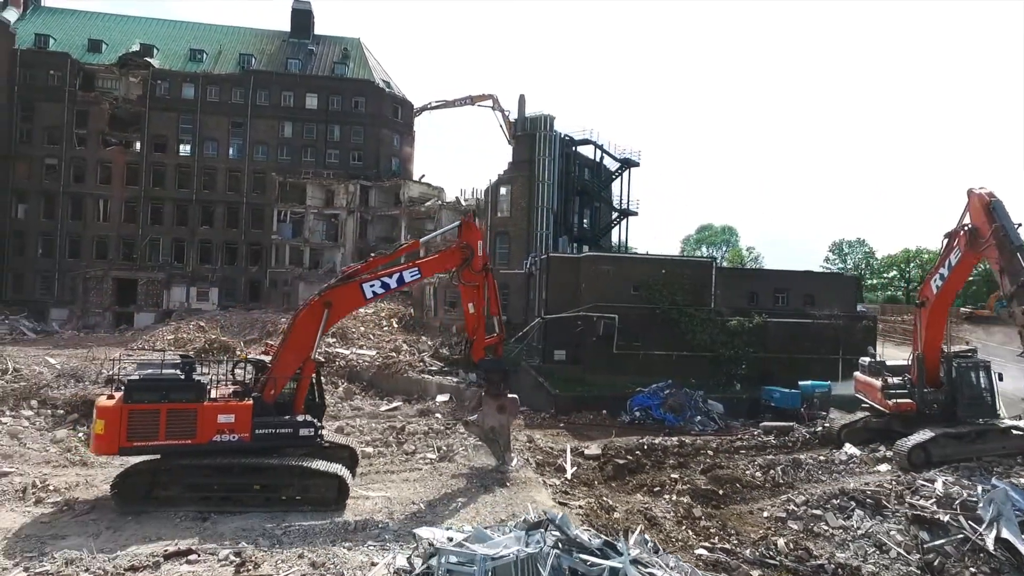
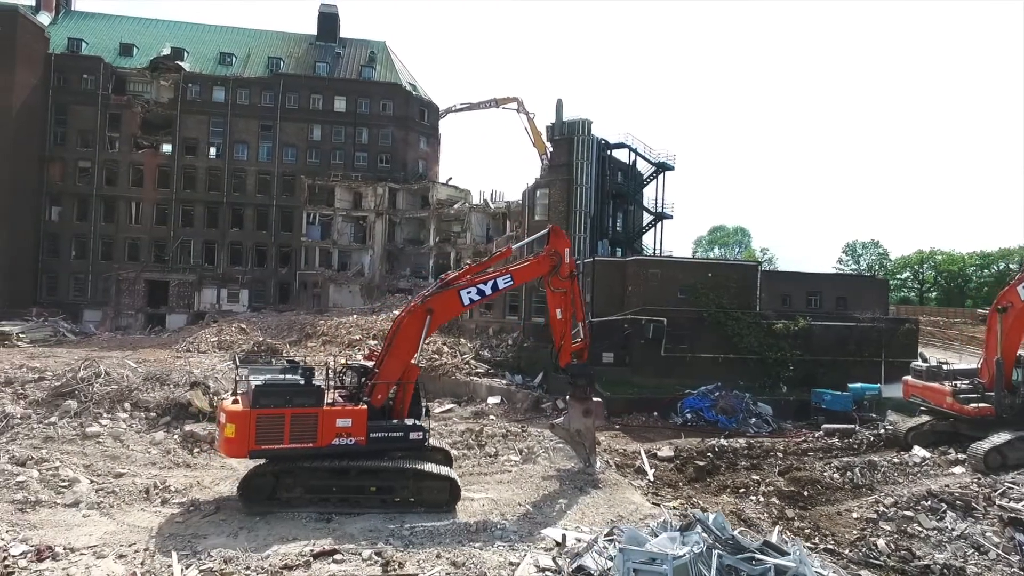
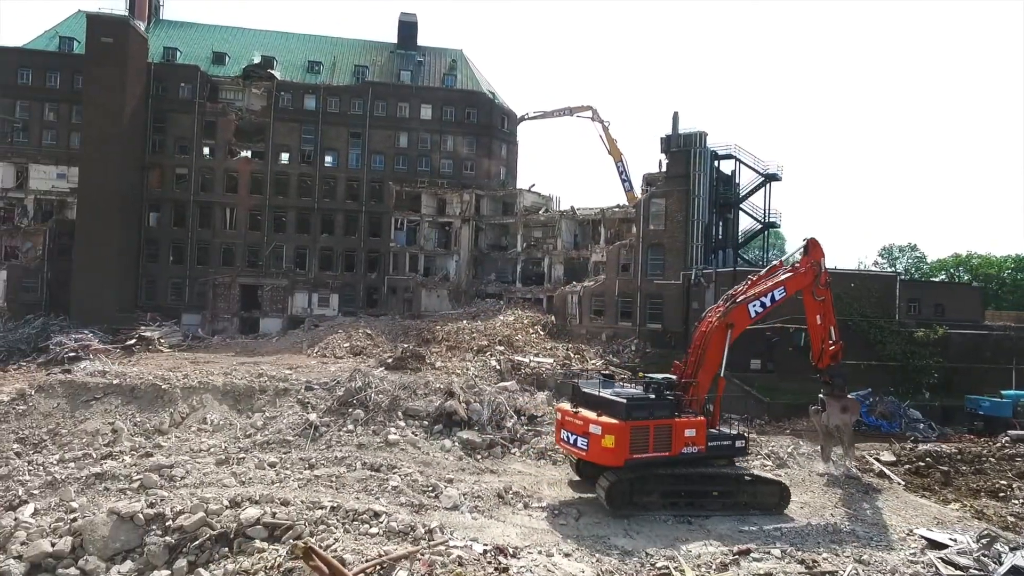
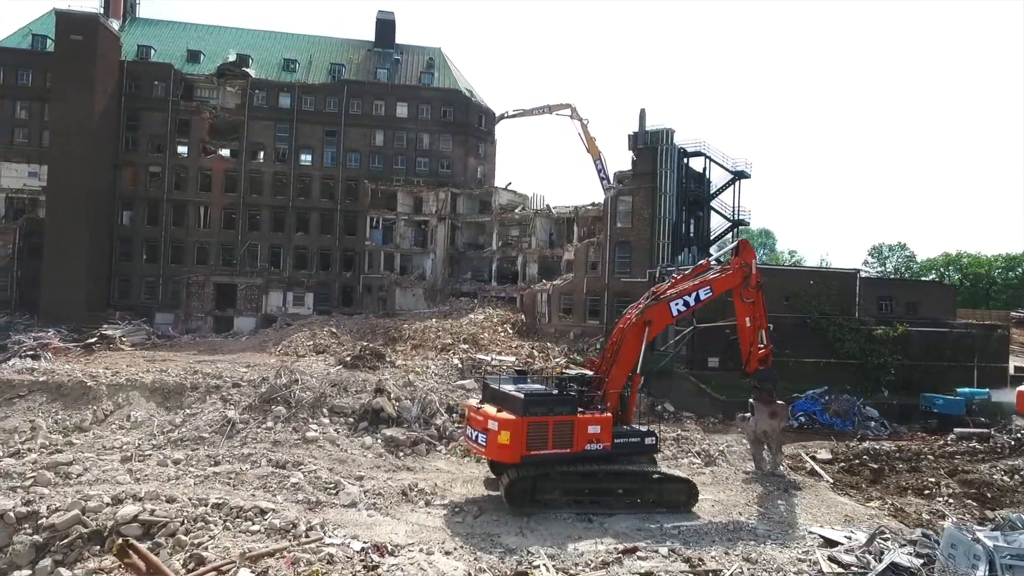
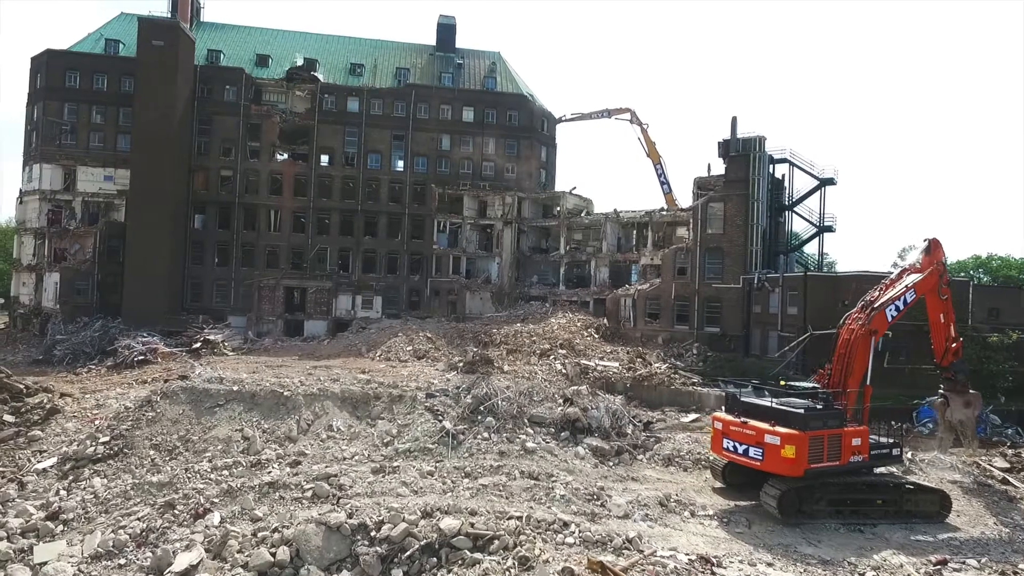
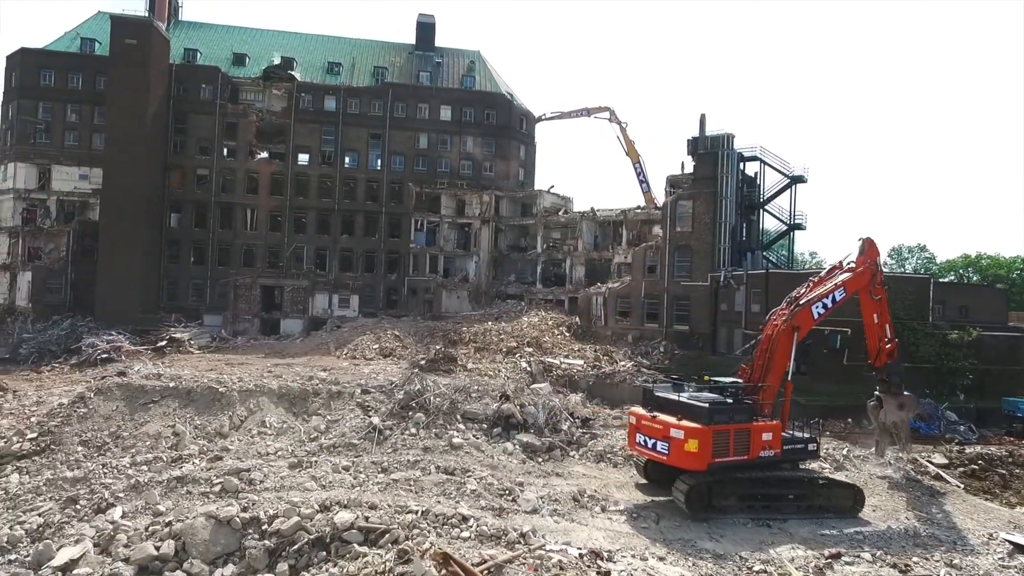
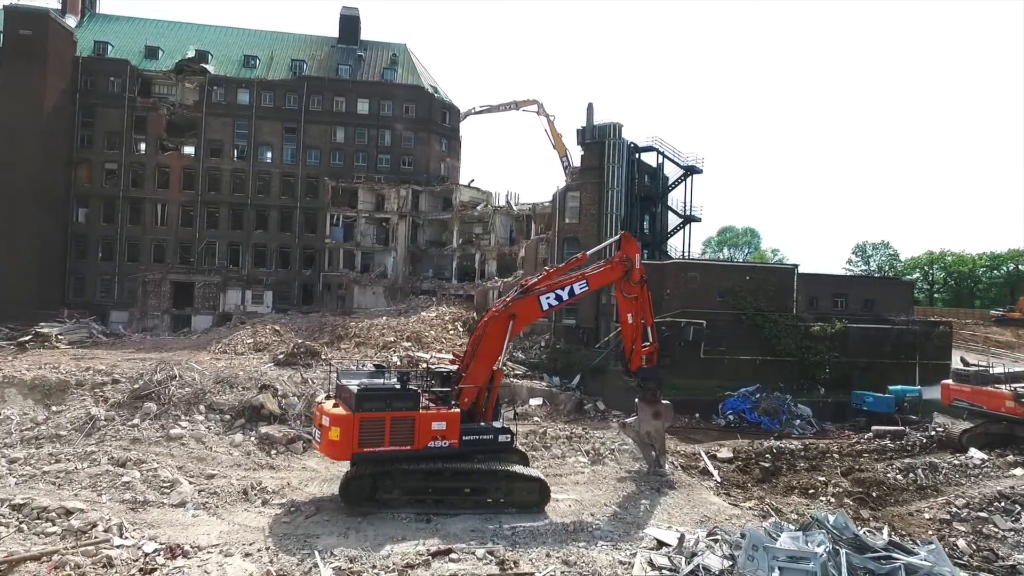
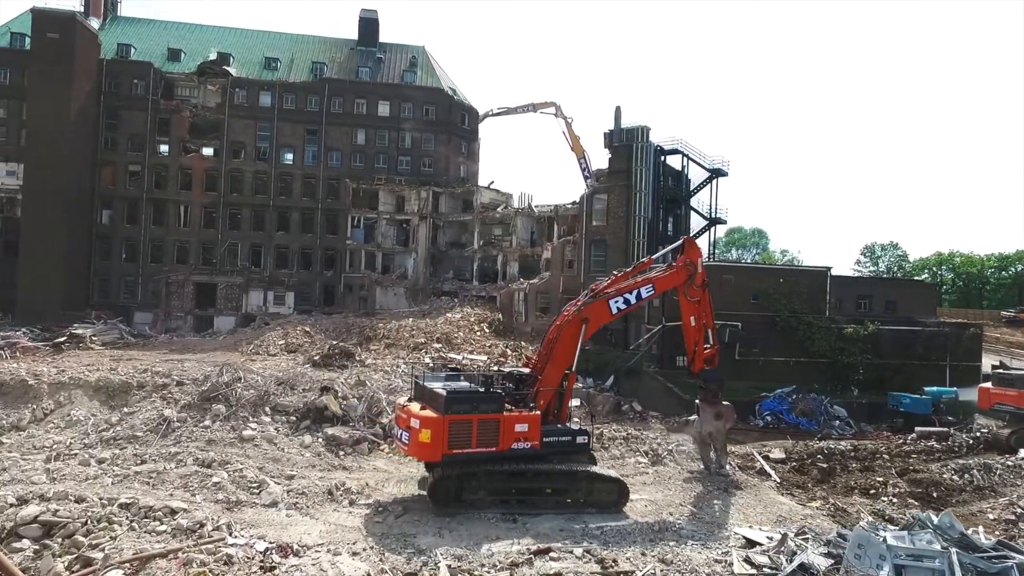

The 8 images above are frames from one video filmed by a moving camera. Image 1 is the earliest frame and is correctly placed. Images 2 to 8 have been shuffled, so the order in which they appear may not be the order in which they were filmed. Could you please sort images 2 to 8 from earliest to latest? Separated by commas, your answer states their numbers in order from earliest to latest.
2, 7, 8, 4, 3, 6, 5
